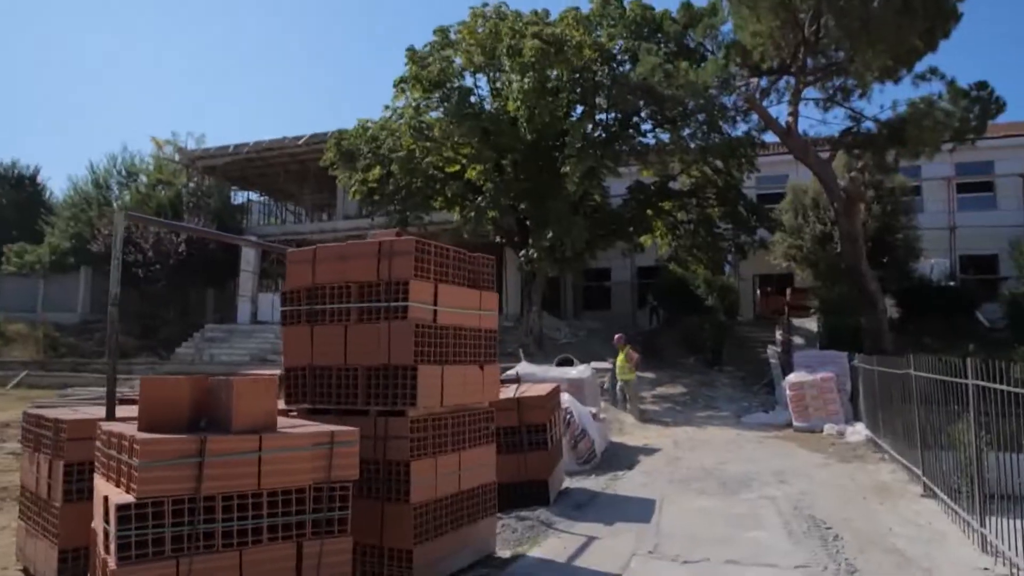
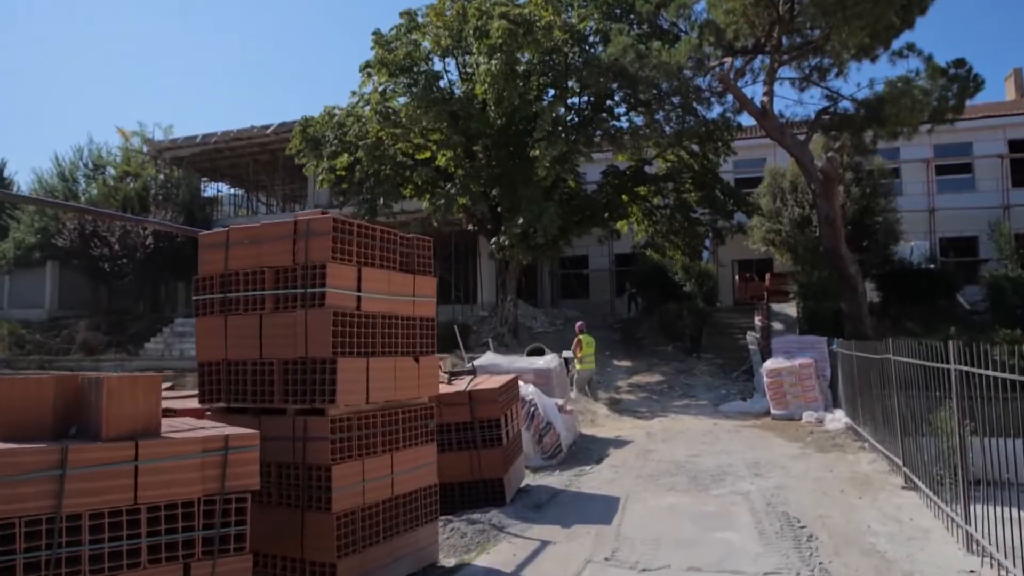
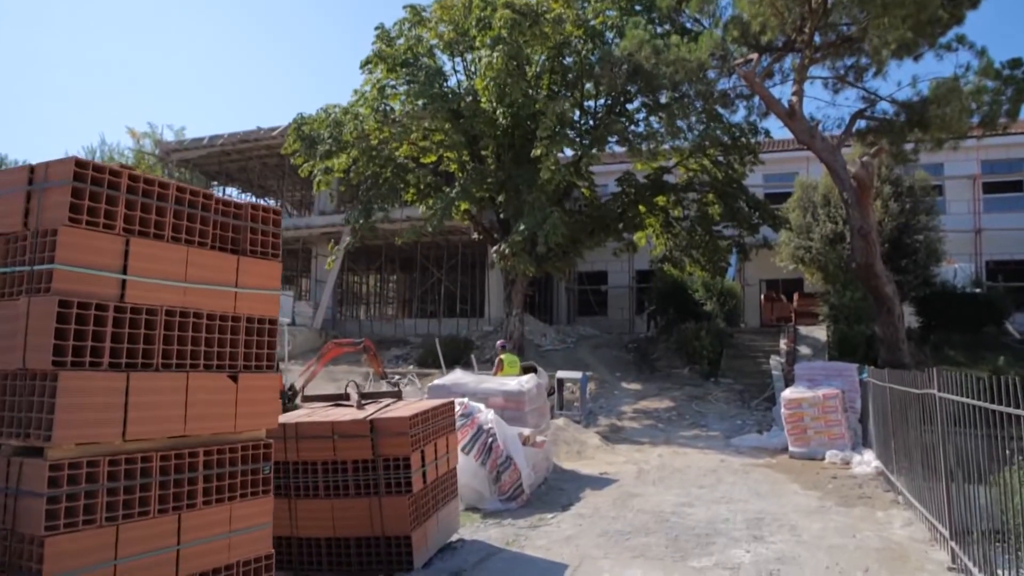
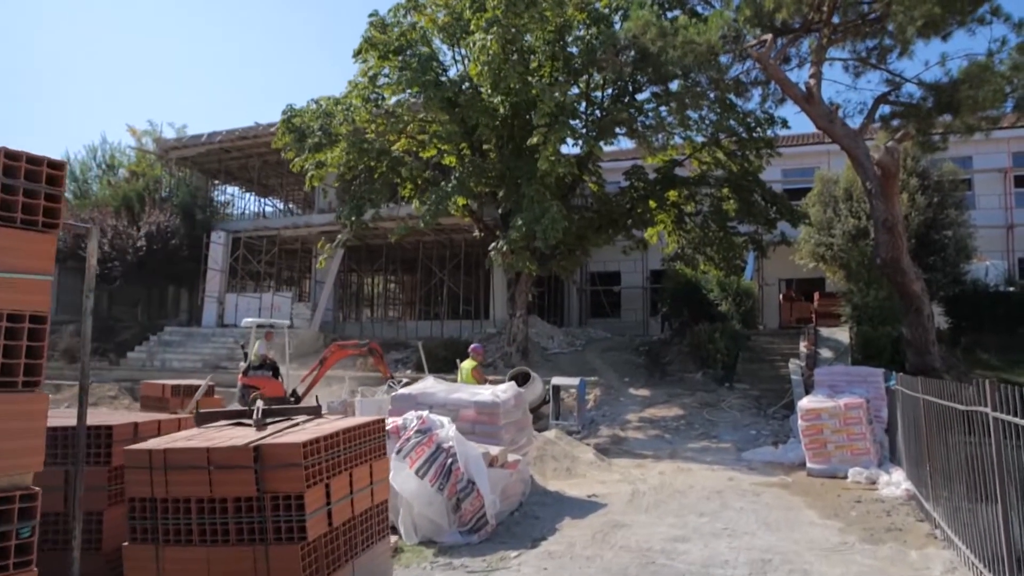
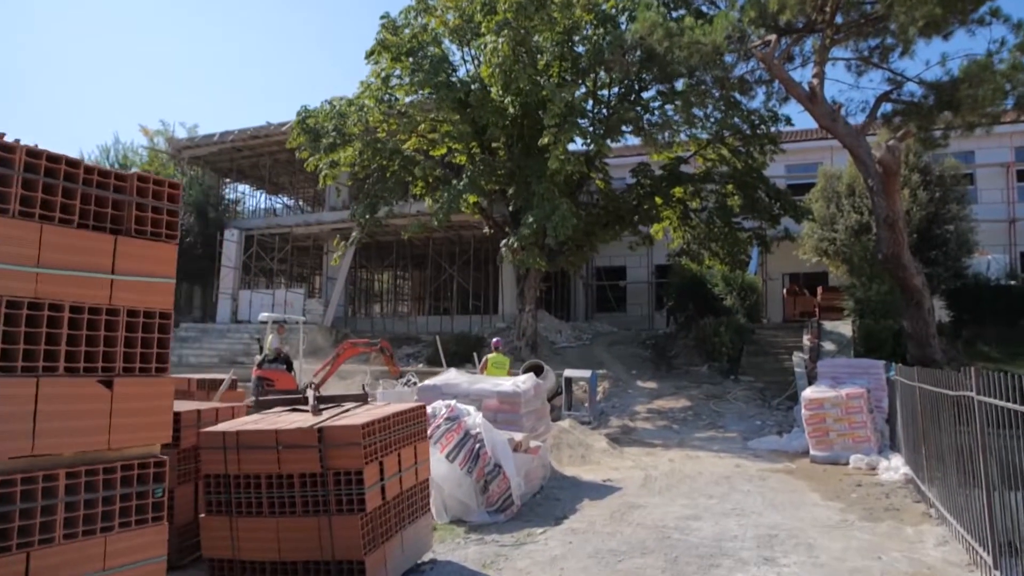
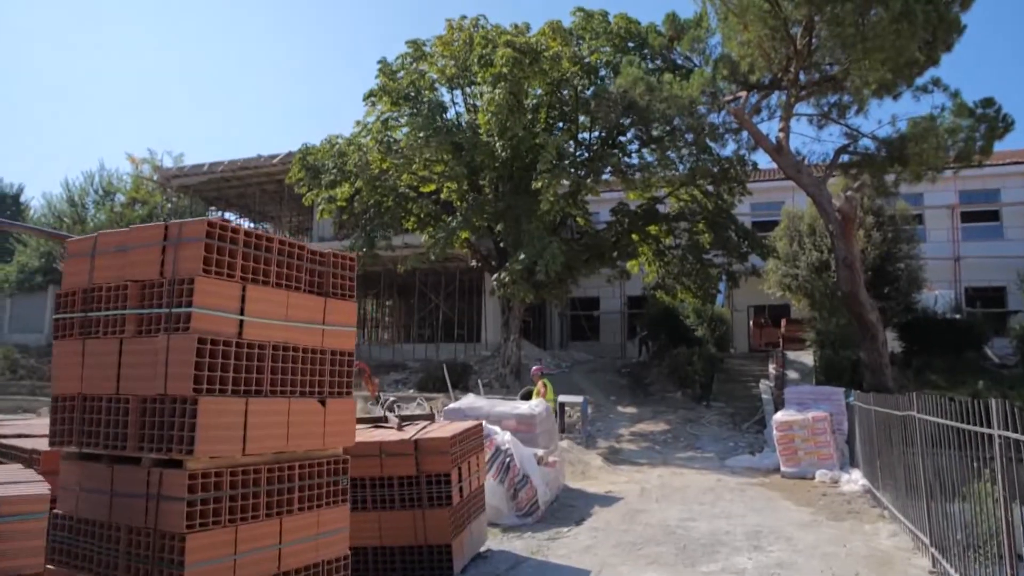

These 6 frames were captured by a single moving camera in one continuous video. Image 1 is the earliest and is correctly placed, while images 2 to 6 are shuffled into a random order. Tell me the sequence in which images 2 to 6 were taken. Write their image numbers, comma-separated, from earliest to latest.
2, 6, 3, 5, 4
